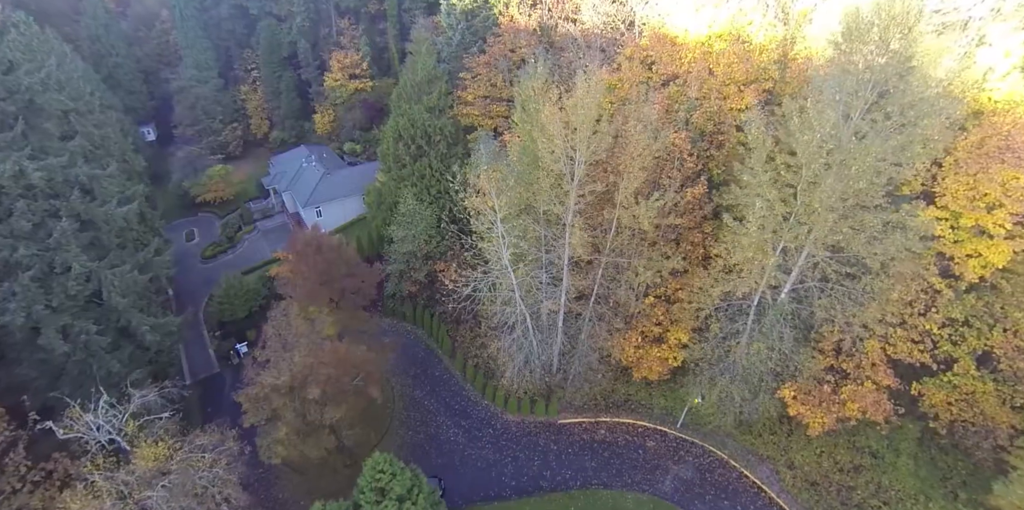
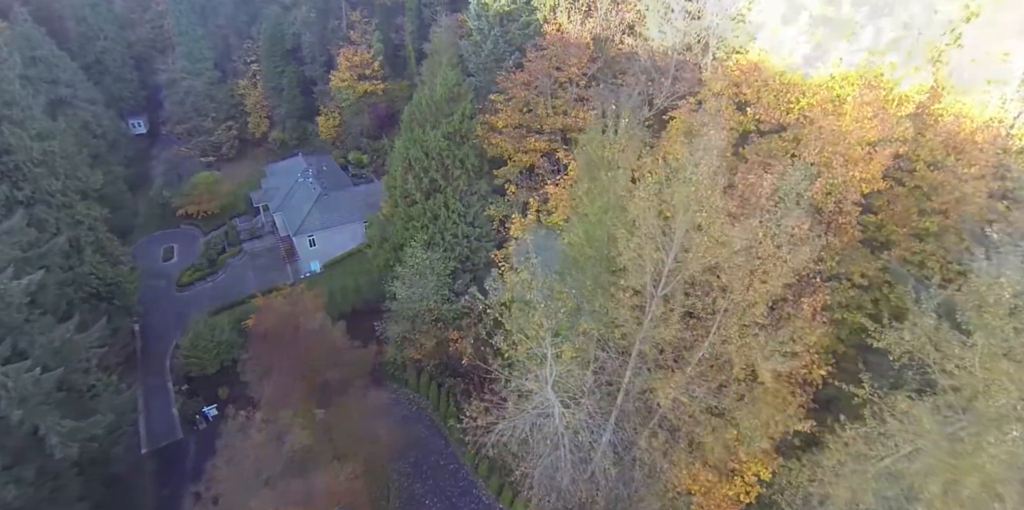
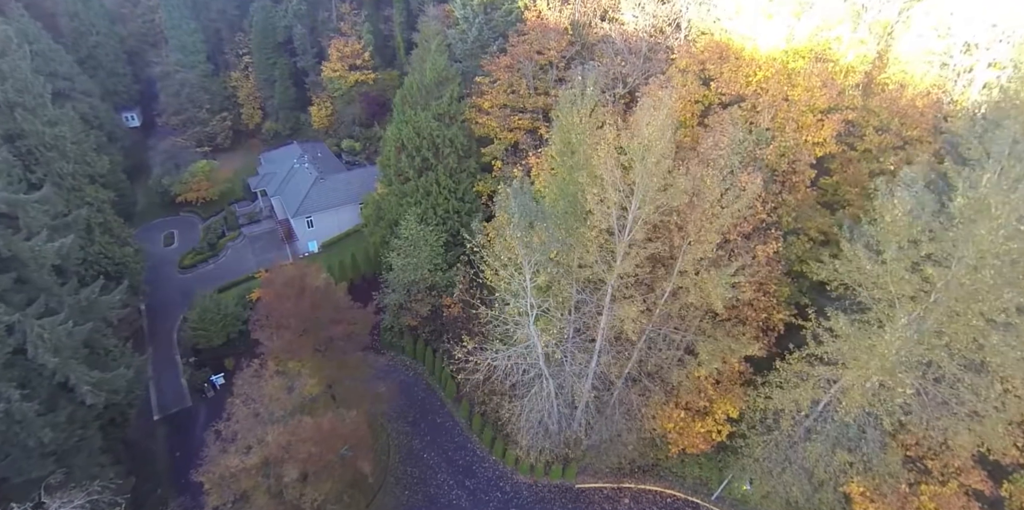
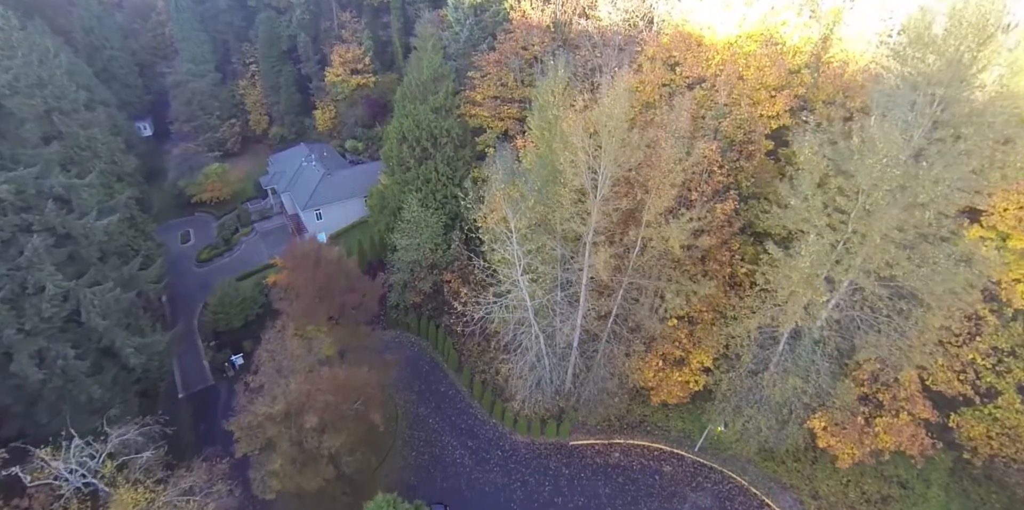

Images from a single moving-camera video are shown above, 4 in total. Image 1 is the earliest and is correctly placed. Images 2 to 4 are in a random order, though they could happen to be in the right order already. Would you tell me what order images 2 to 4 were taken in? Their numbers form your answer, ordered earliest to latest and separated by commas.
4, 3, 2
